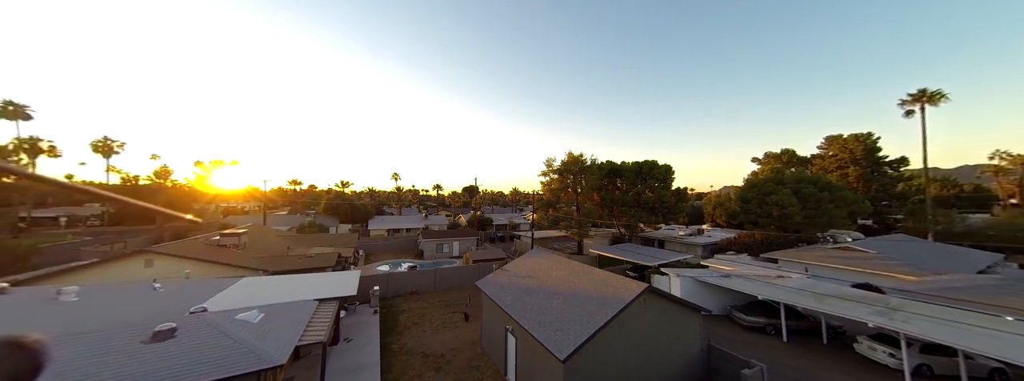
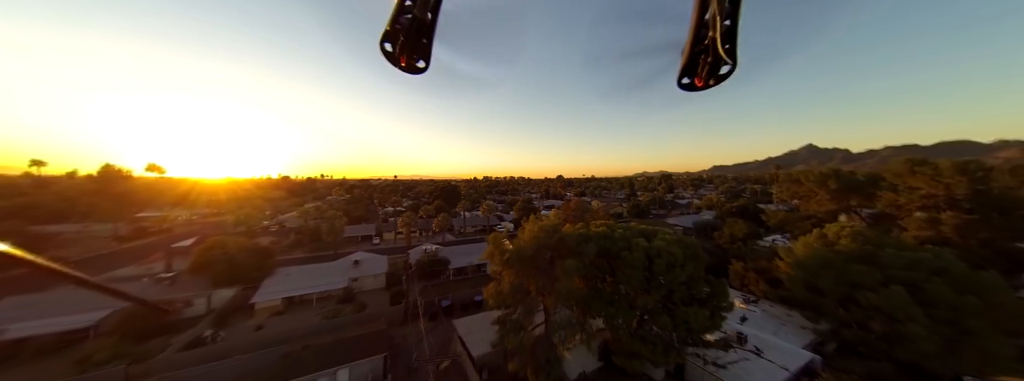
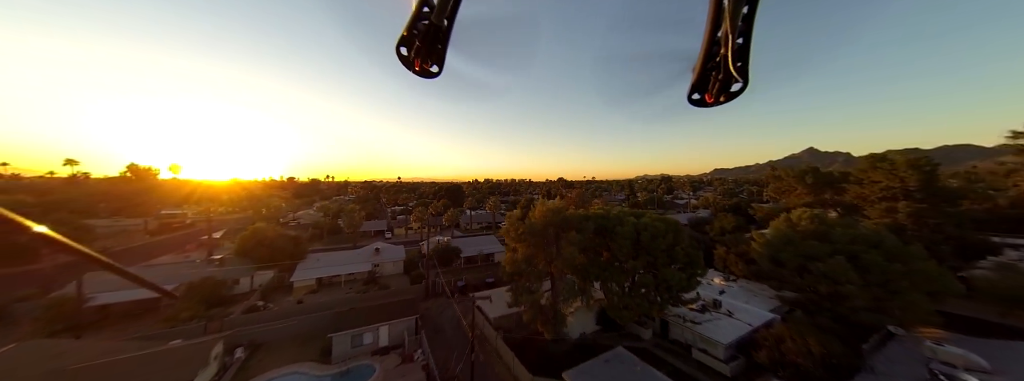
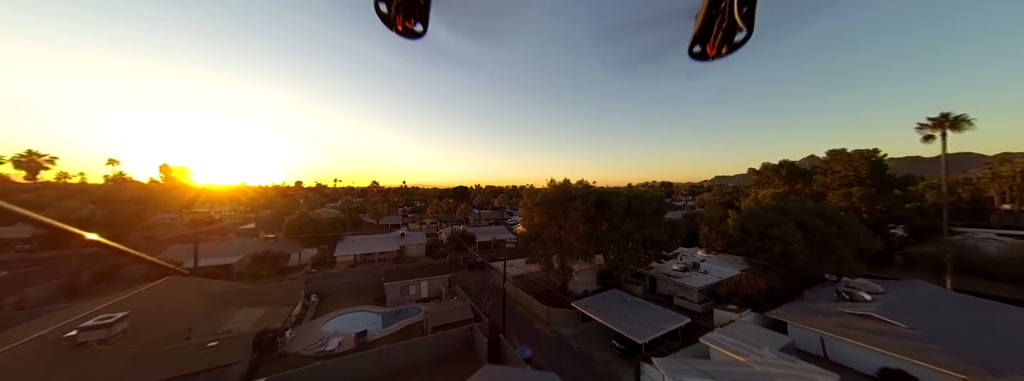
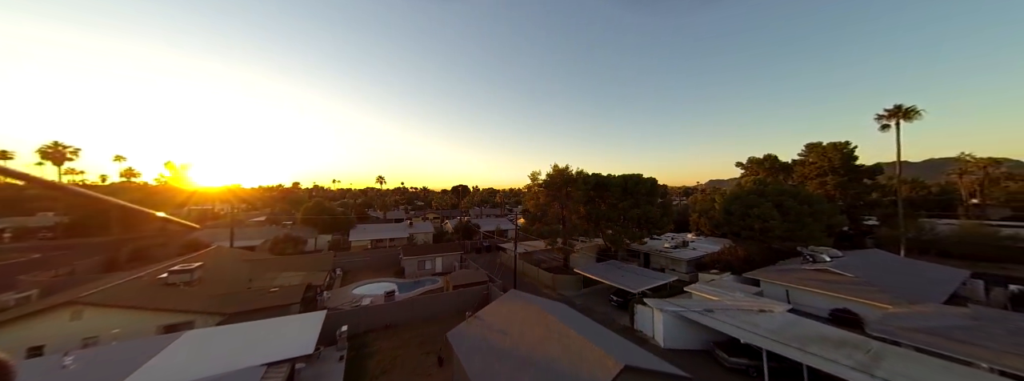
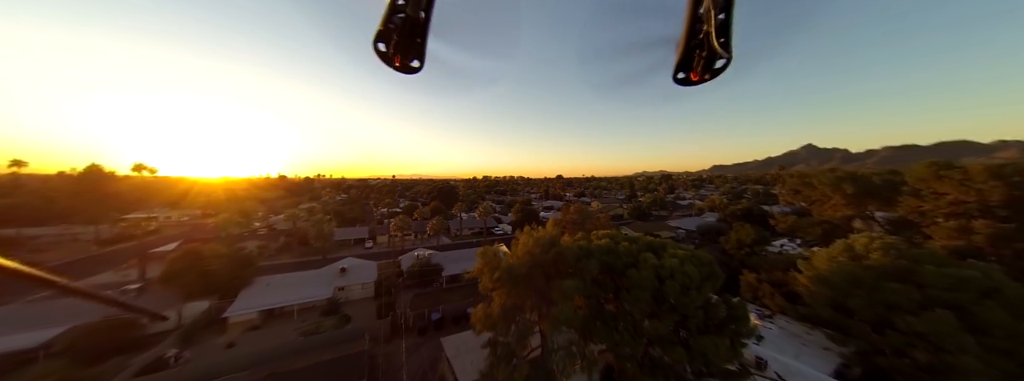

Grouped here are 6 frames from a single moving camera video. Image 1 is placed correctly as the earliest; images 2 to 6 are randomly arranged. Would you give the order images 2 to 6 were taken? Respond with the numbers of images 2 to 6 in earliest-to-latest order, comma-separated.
5, 4, 3, 2, 6
